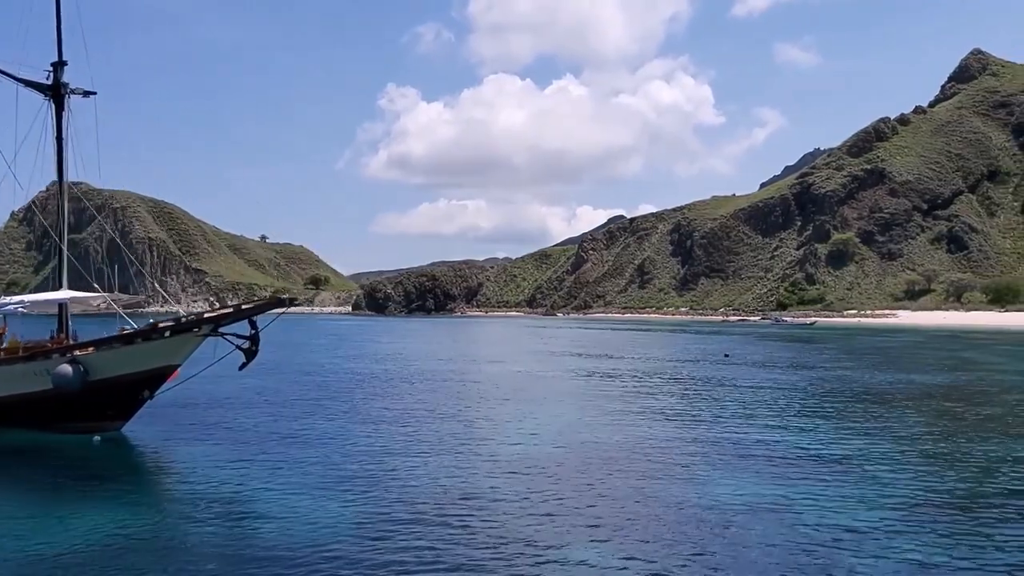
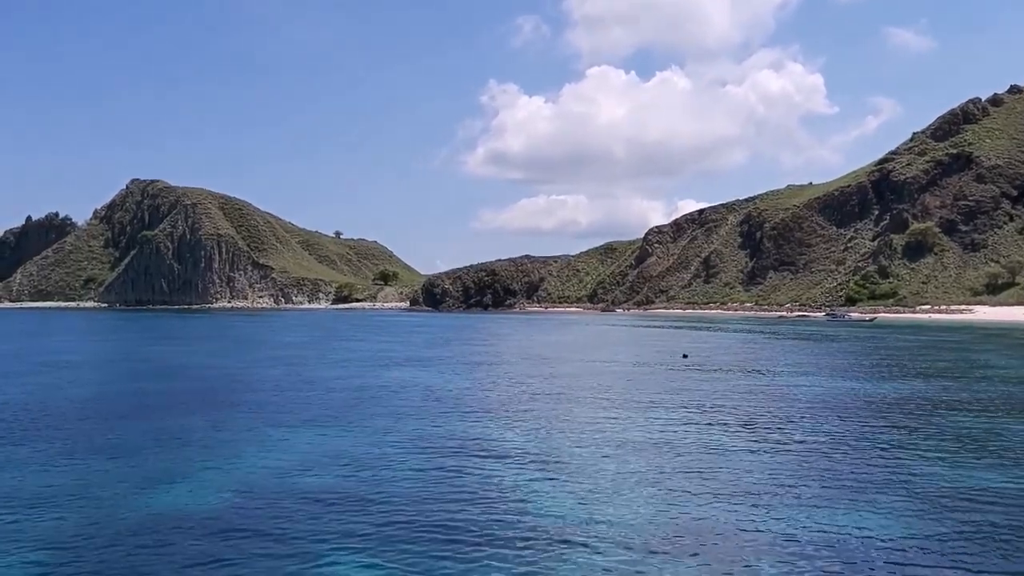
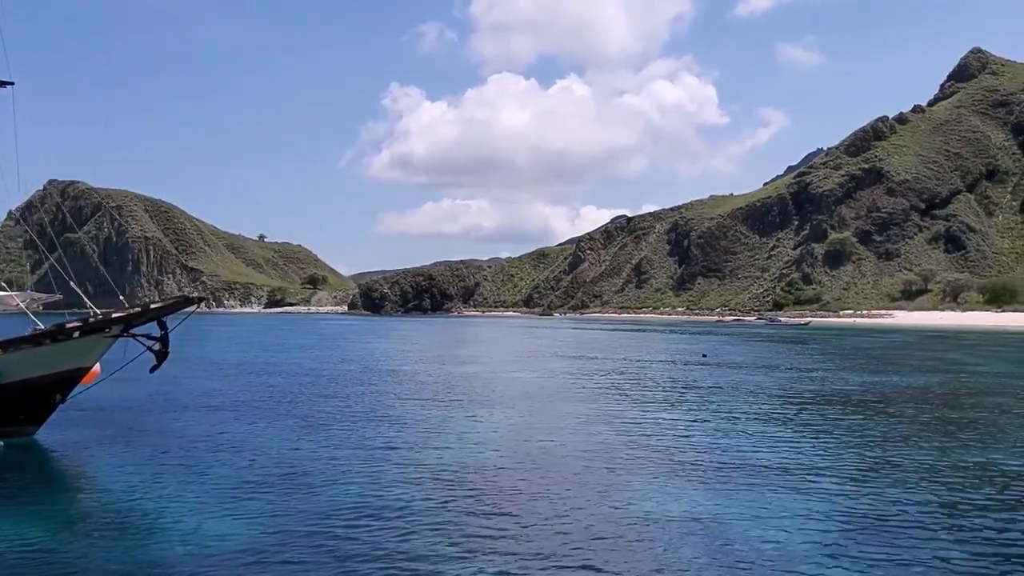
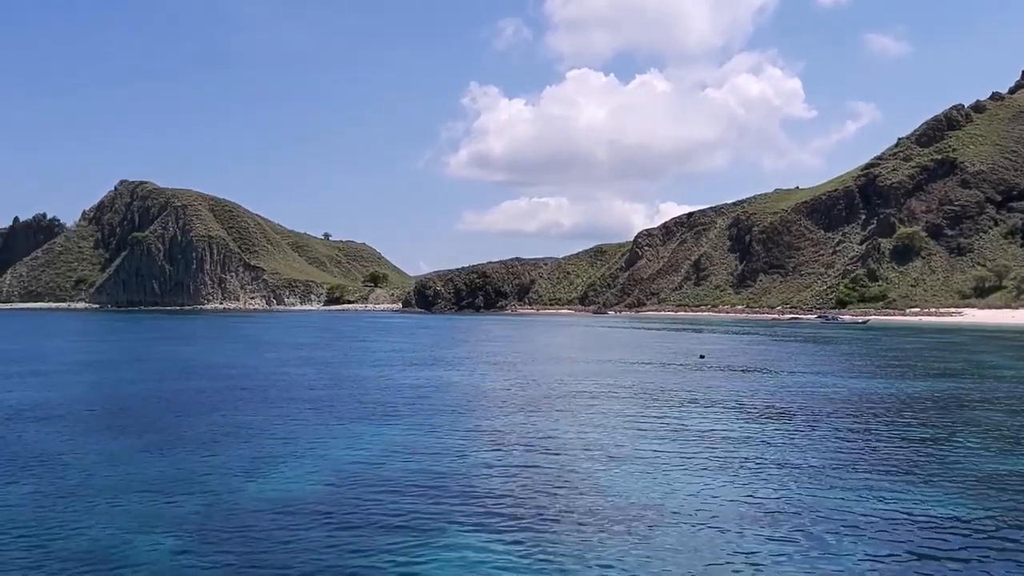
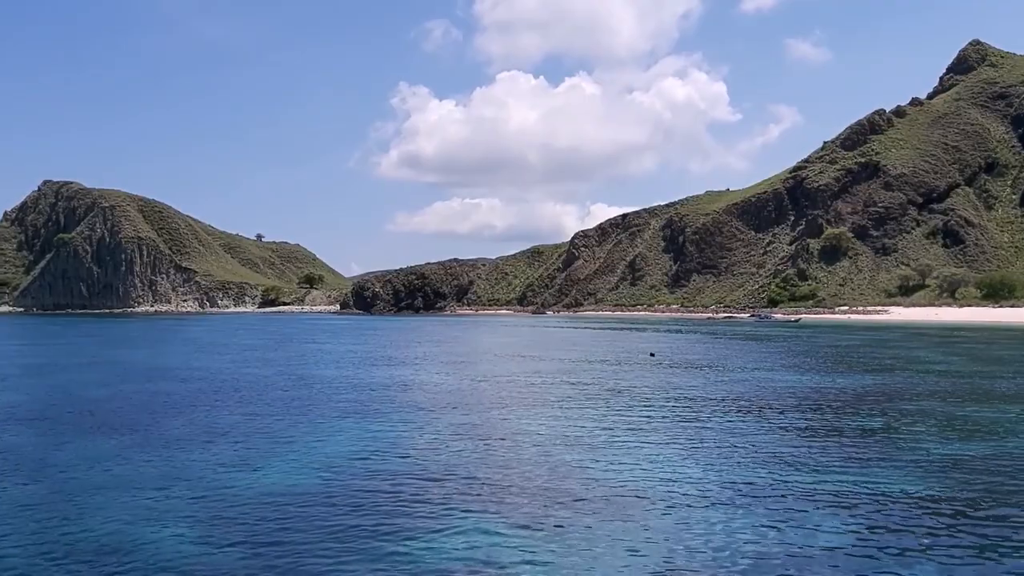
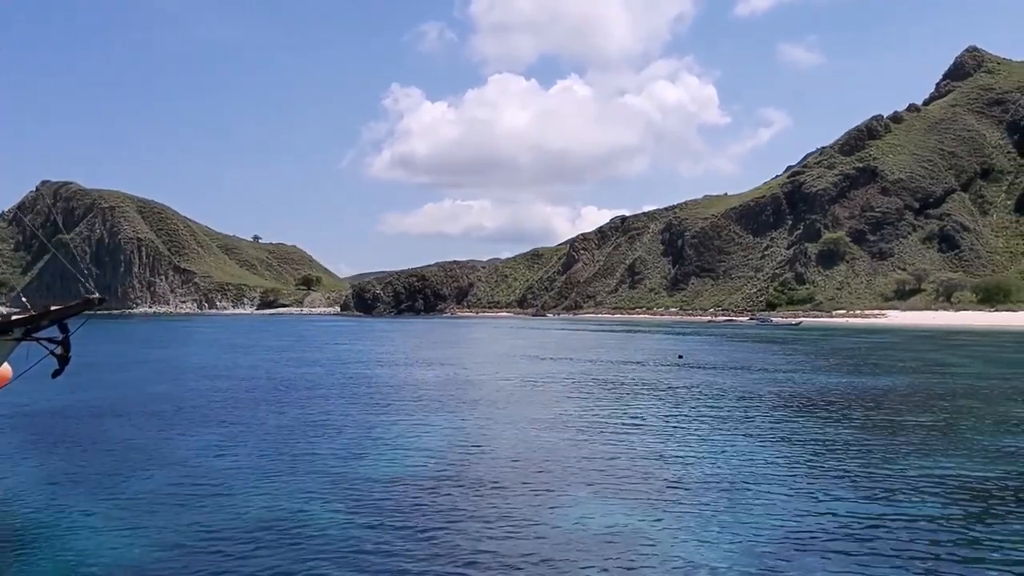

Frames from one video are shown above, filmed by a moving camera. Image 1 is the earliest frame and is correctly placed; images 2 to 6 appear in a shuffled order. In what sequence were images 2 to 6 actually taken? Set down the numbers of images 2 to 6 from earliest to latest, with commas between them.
3, 6, 5, 4, 2
